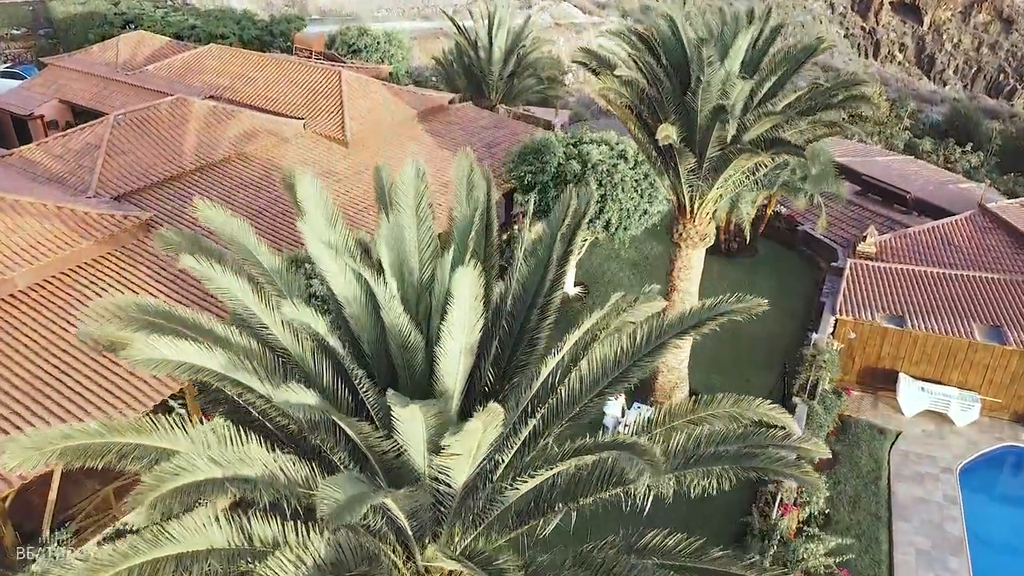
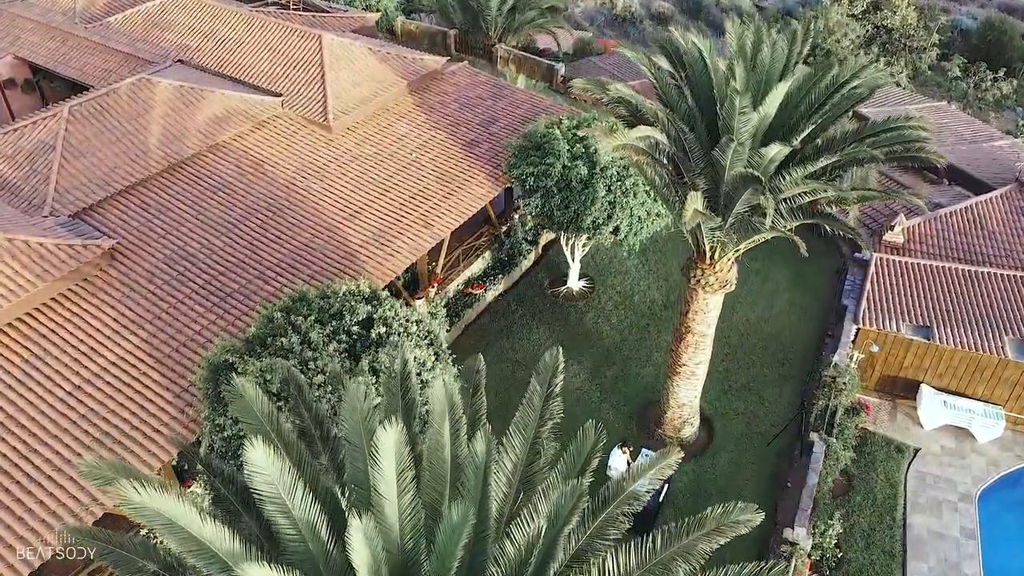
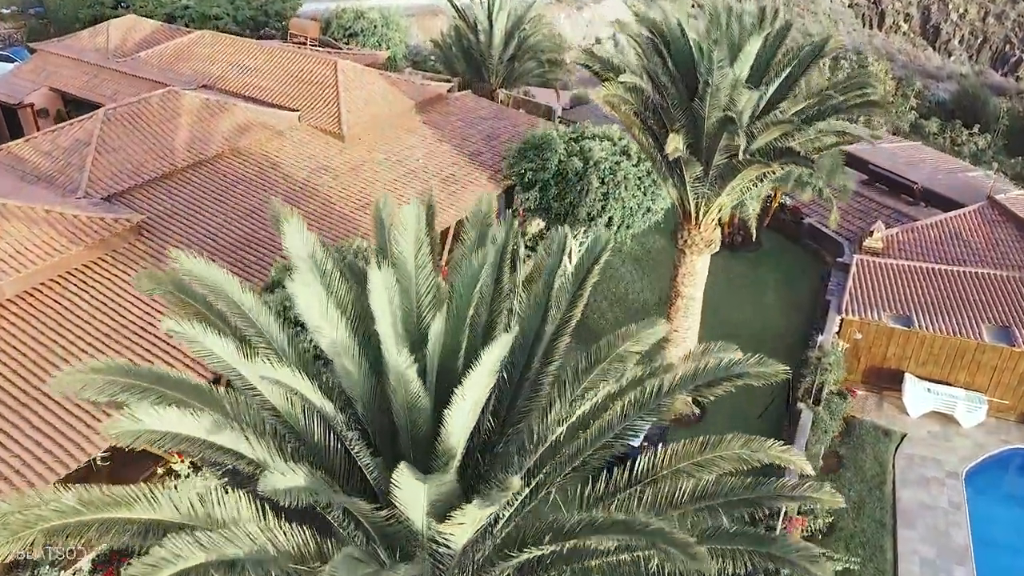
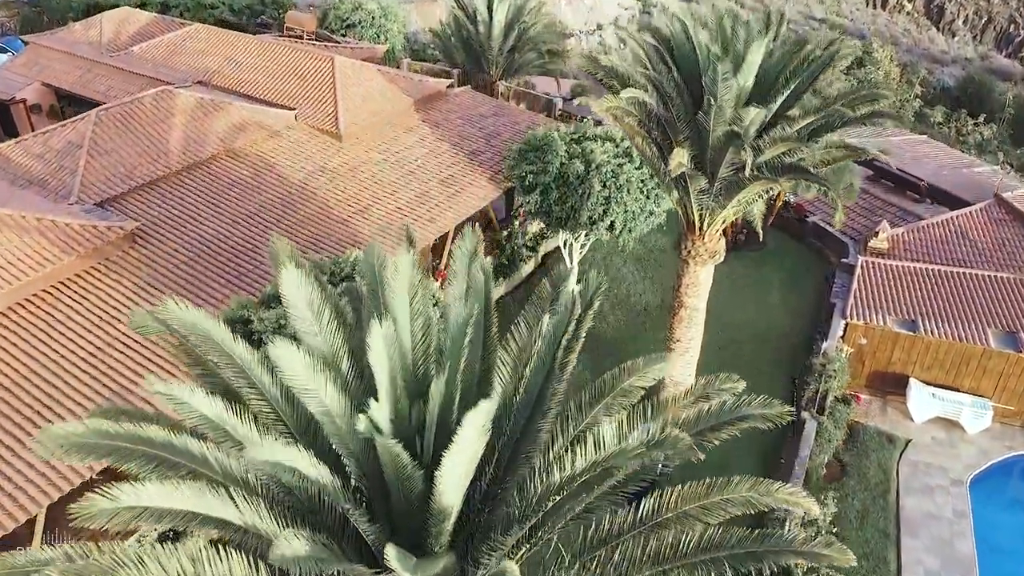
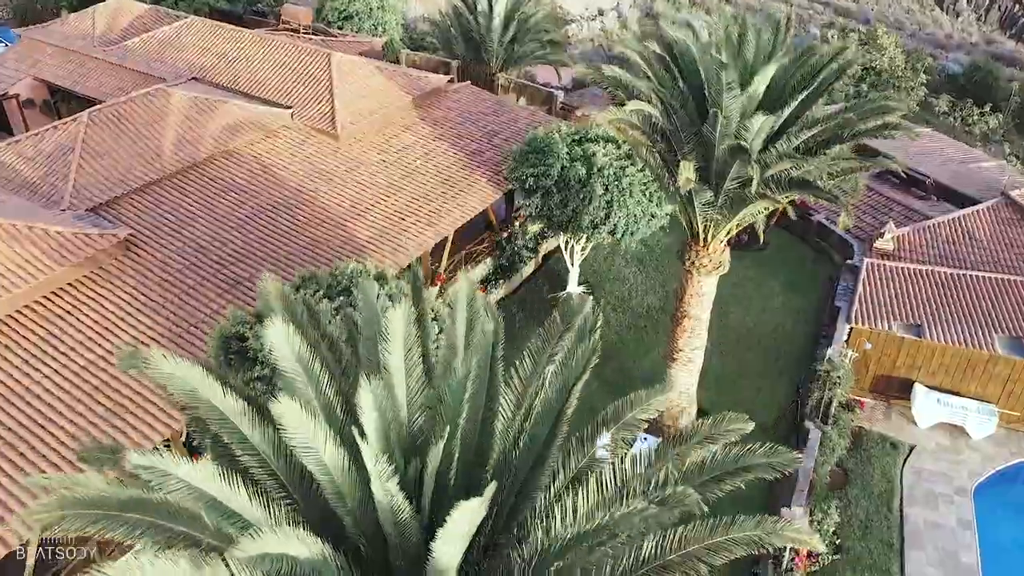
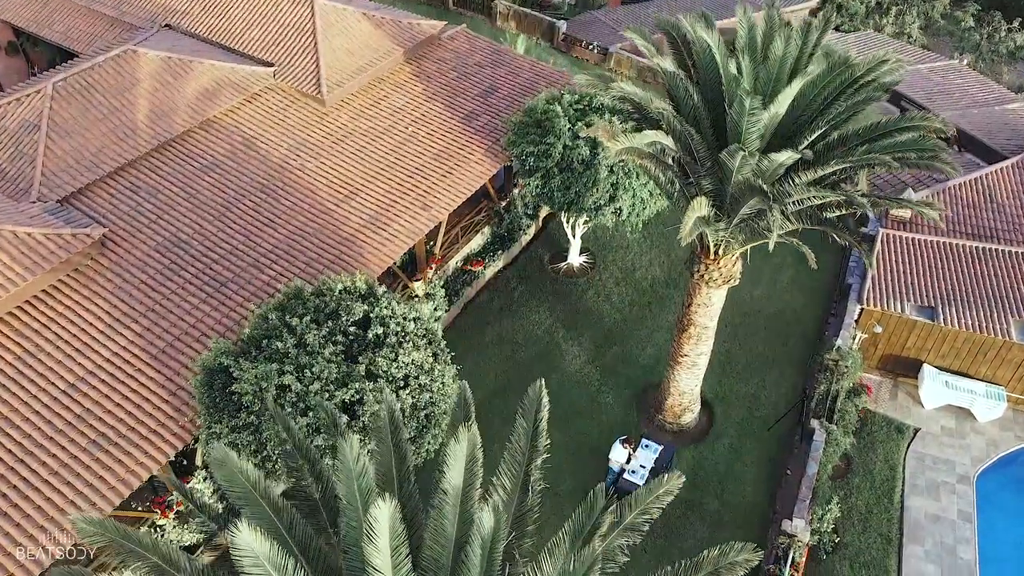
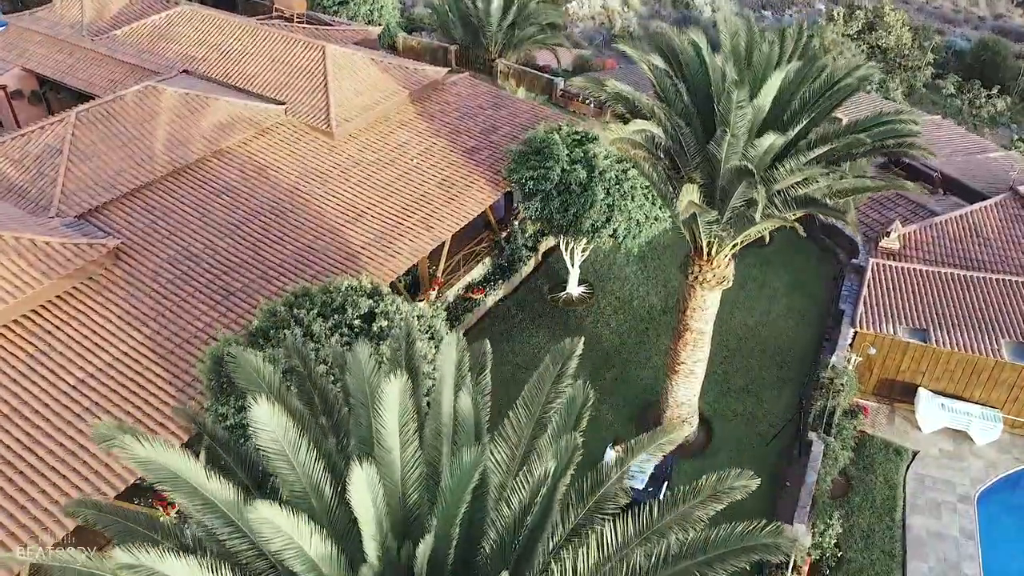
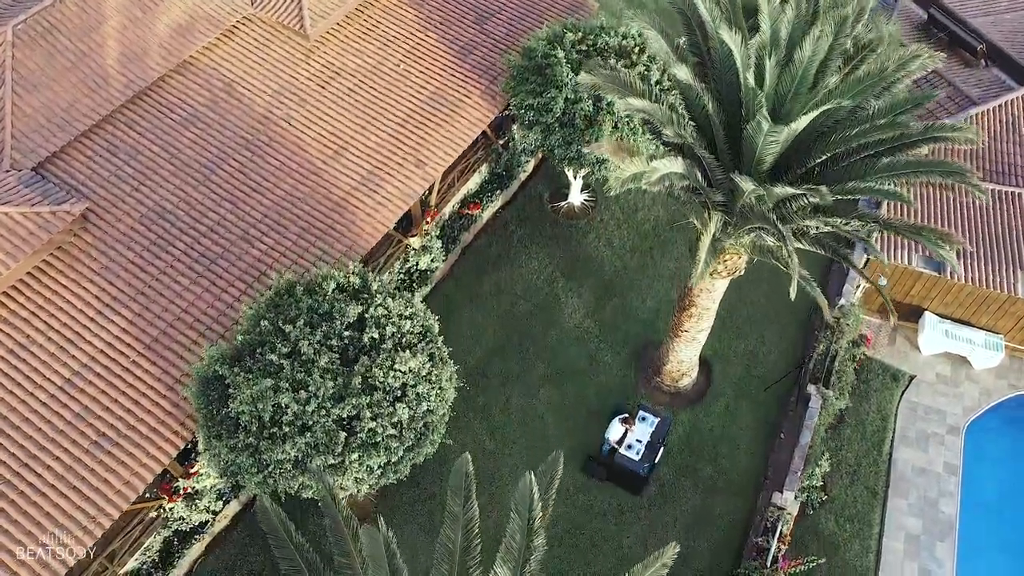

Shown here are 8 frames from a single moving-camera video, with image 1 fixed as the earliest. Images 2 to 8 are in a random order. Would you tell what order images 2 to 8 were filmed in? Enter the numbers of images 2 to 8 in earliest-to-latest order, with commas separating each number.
3, 4, 5, 7, 2, 6, 8
